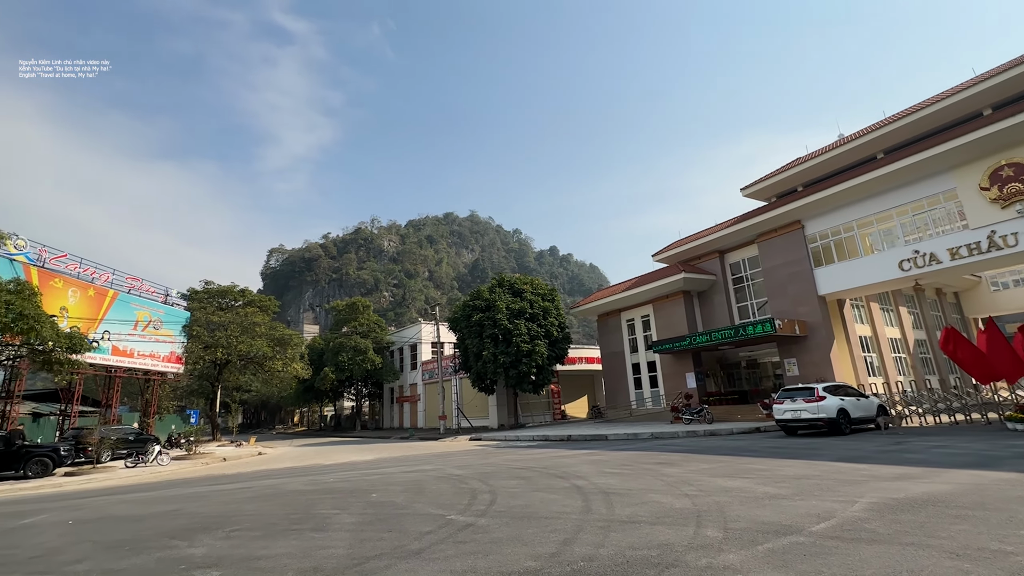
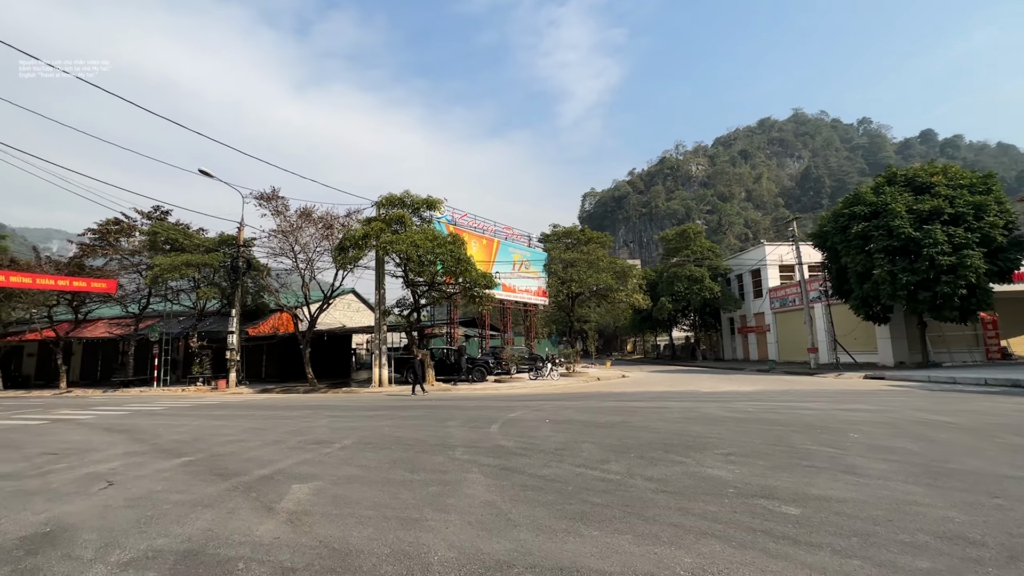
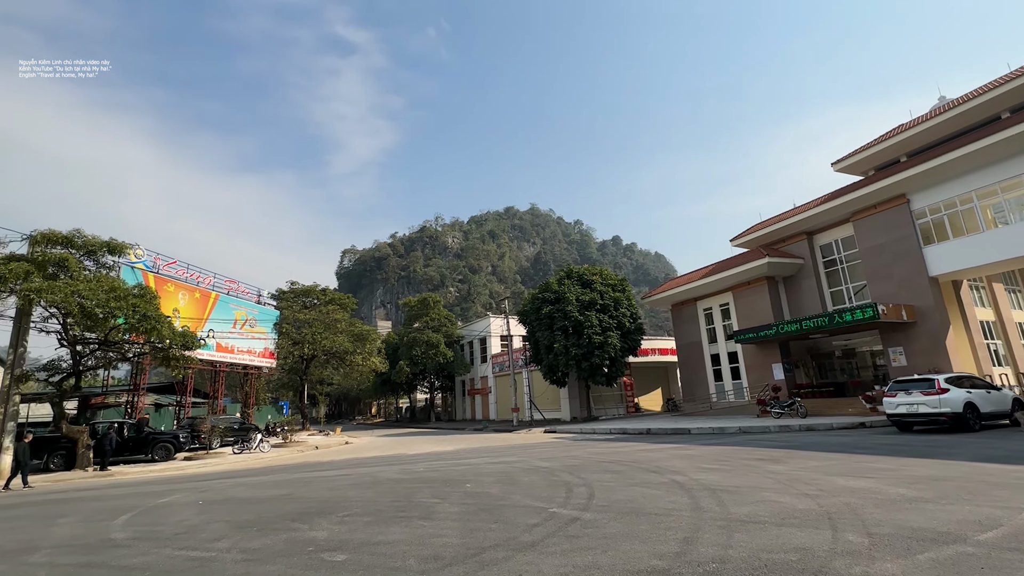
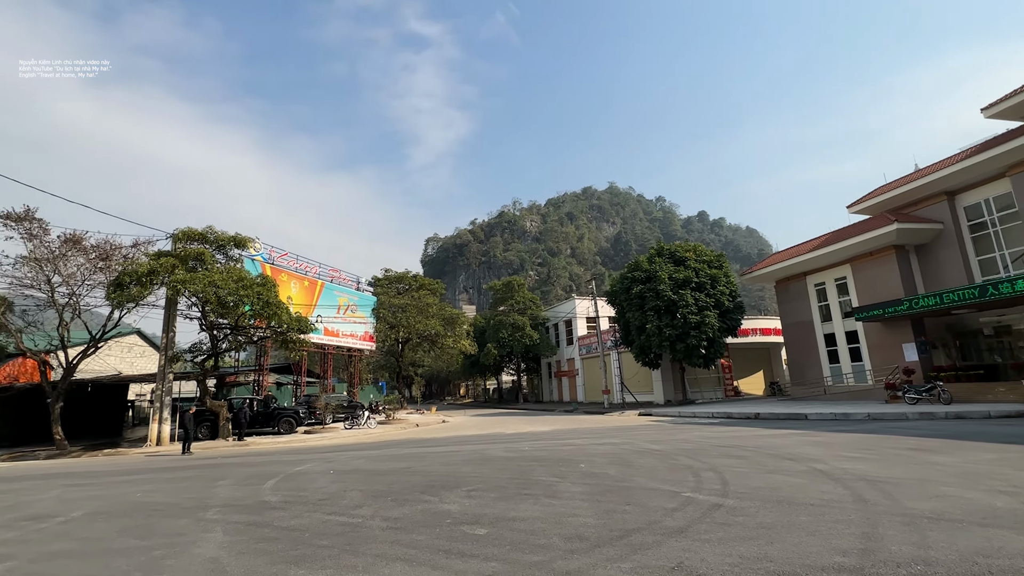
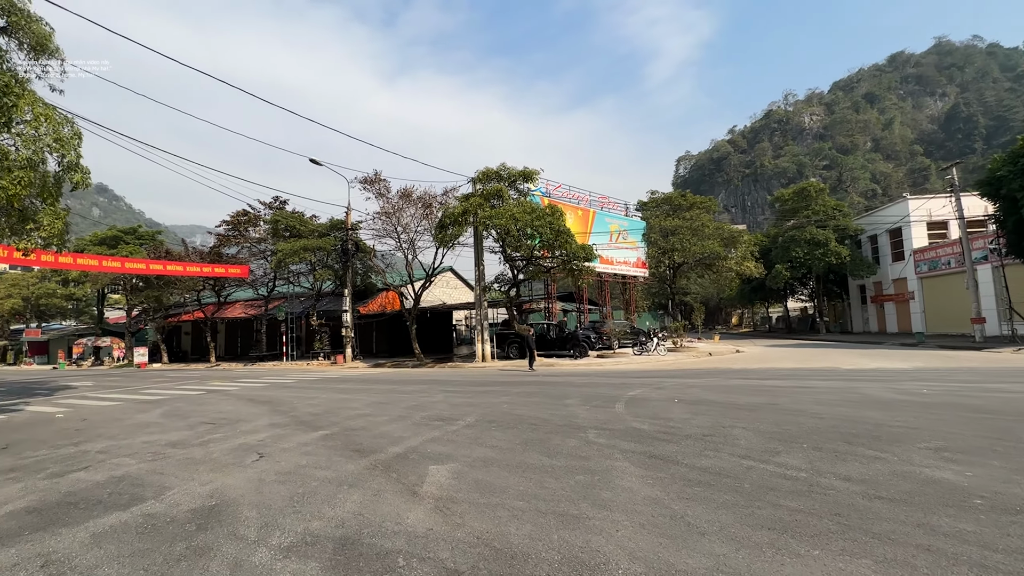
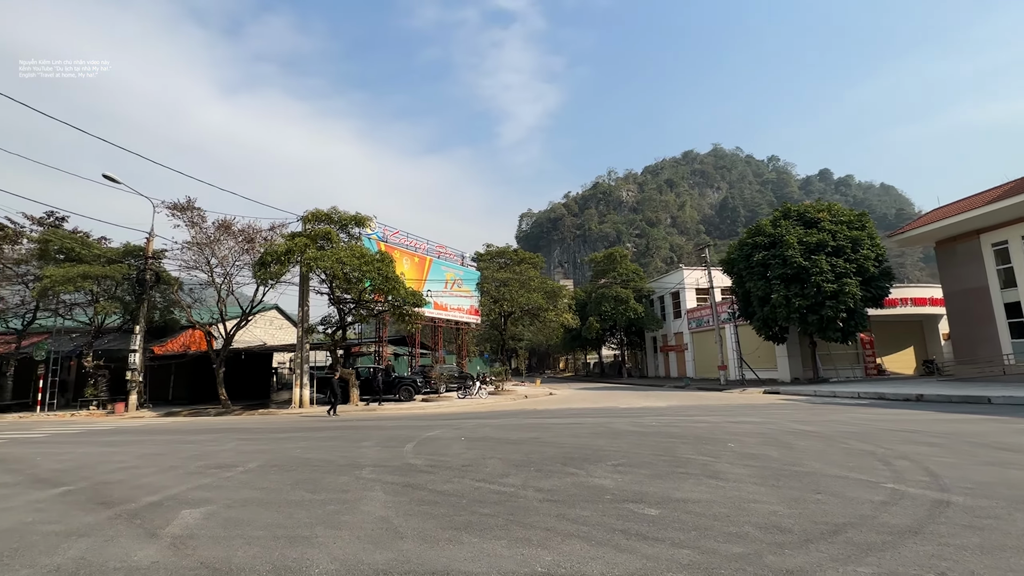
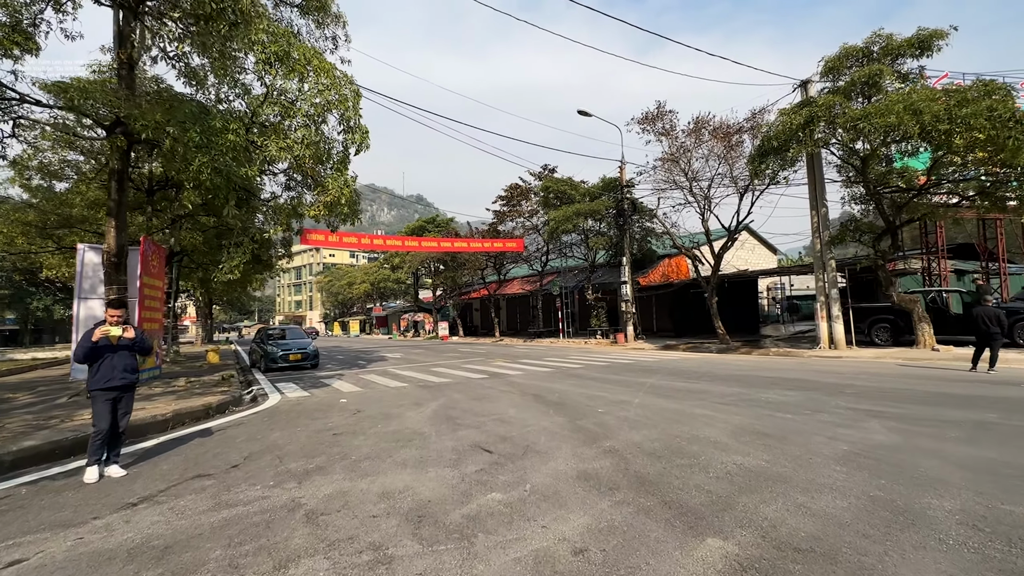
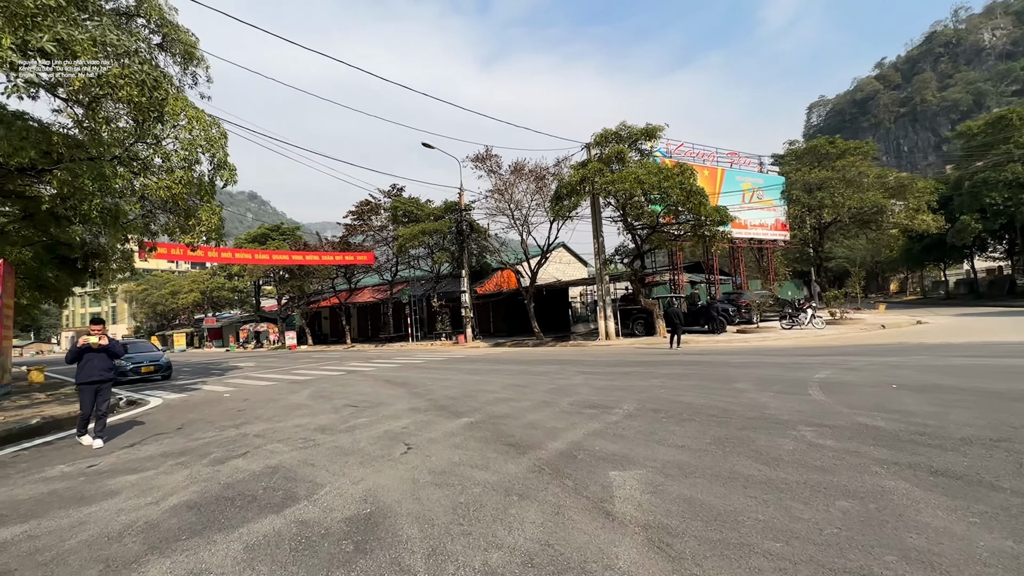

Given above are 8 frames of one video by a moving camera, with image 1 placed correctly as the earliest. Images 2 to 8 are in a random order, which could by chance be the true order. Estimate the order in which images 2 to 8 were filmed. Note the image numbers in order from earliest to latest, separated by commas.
3, 4, 6, 2, 5, 8, 7
